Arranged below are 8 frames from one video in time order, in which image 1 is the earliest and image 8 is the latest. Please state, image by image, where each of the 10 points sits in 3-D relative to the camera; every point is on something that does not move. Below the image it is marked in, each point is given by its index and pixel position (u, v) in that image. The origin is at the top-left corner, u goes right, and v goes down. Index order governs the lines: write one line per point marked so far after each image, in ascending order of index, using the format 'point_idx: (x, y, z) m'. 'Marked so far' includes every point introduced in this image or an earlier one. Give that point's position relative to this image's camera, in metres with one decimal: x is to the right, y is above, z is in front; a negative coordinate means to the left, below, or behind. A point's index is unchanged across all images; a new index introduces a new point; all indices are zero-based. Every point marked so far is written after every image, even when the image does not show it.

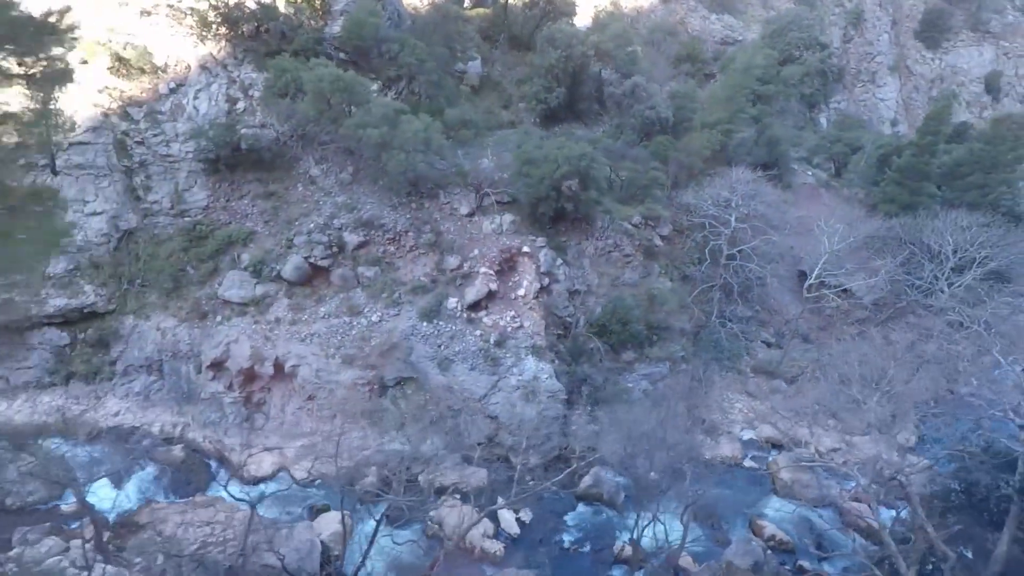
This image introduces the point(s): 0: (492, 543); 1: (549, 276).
0: (-0.3, -3.4, +8.1) m
1: (+0.6, +0.2, +10.3) m
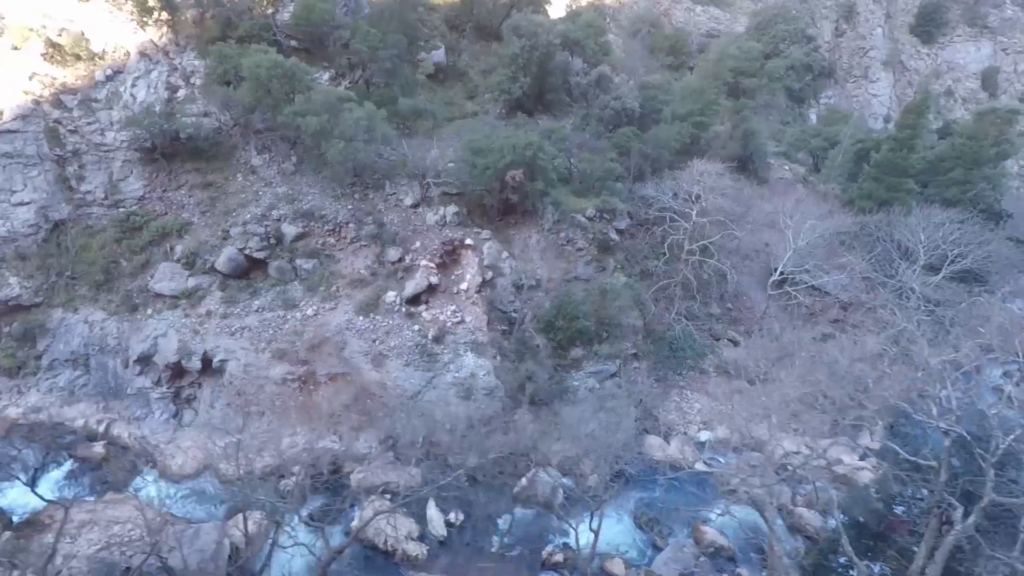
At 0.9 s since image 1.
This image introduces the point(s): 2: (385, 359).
0: (-1.3, -3.3, +7.7) m
1: (-0.4, +0.3, +9.9) m
2: (-2.0, -1.1, +9.2) m
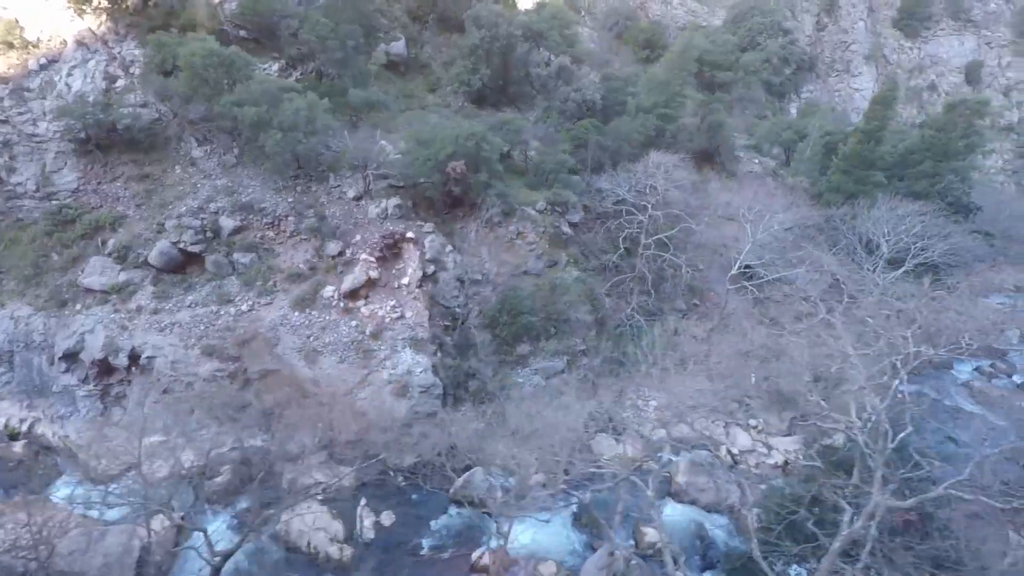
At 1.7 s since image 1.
0: (-2.2, -3.2, +7.5) m
1: (-1.3, +0.4, +9.7) m
2: (-2.9, -1.0, +8.9) m
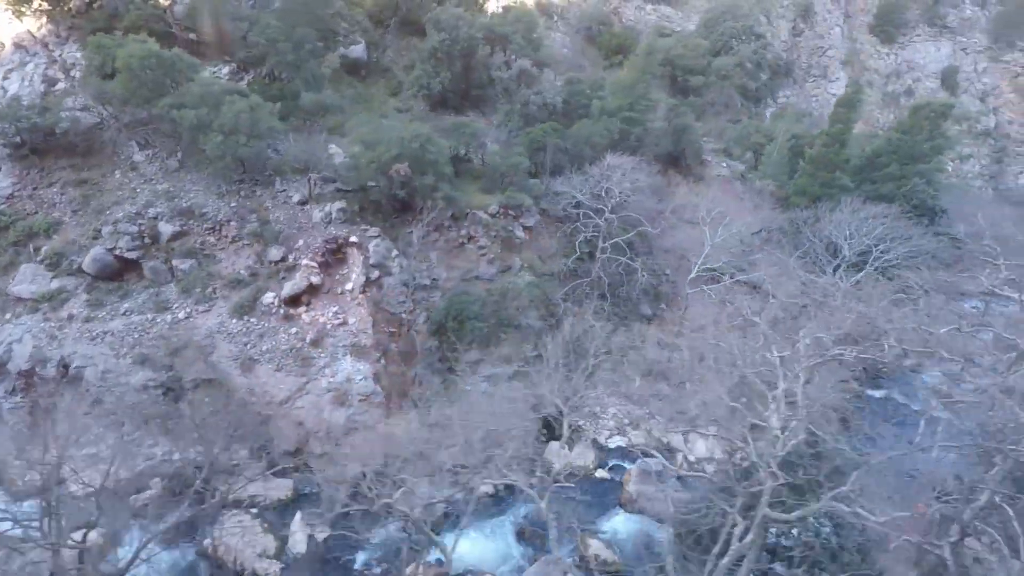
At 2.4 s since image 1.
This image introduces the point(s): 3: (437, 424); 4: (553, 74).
0: (-2.9, -3.3, +7.2) m
1: (-2.1, +0.3, +9.4) m
2: (-3.7, -1.1, +8.7) m
3: (-1.1, -1.8, +8.6) m
4: (+1.0, +5.3, +14.7) m
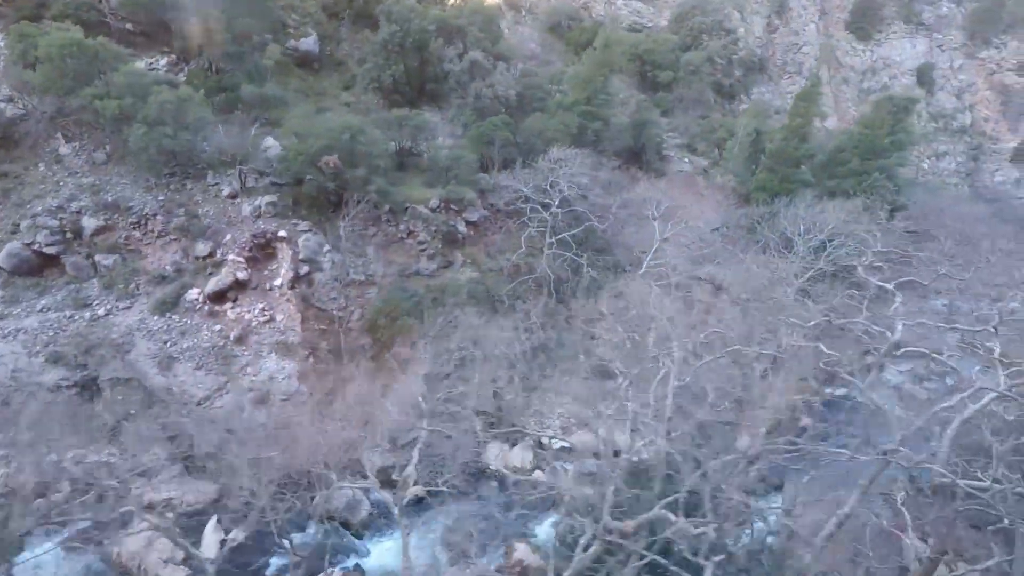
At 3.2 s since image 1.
0: (-3.9, -3.2, +6.9) m
1: (-3.1, +0.4, +9.2) m
2: (-4.7, -1.0, +8.4) m
3: (-2.1, -1.8, +8.3) m
4: (-0.1, +5.4, +14.4) m
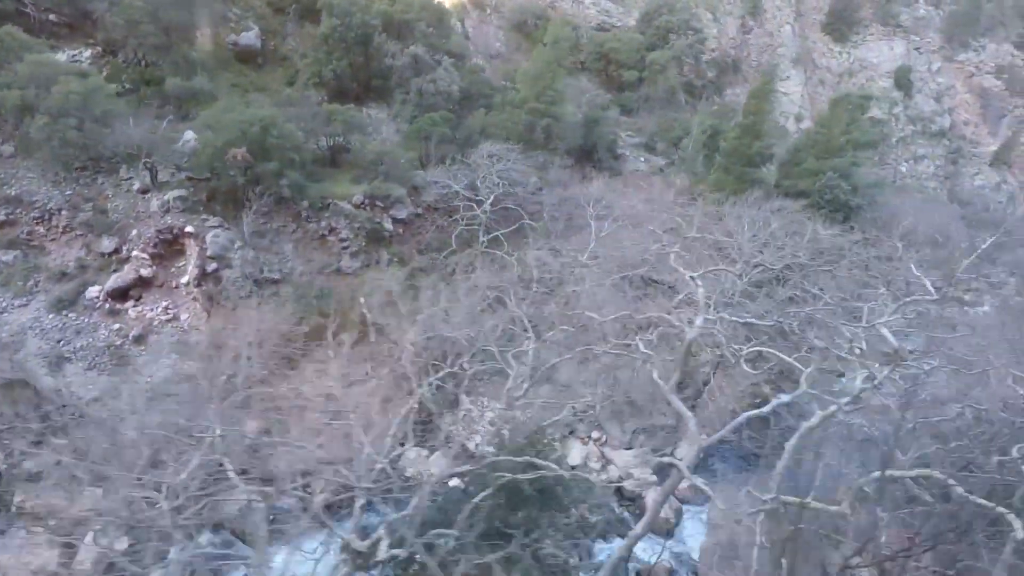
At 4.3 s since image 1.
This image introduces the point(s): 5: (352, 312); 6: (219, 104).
0: (-5.1, -3.2, +6.5) m
1: (-4.3, +0.4, +8.8) m
2: (-5.9, -1.0, +8.0) m
3: (-3.3, -1.7, +7.9) m
4: (-1.3, +5.3, +14.1) m
5: (-2.4, -0.5, +9.2) m
6: (-4.9, +3.1, +10.2) m
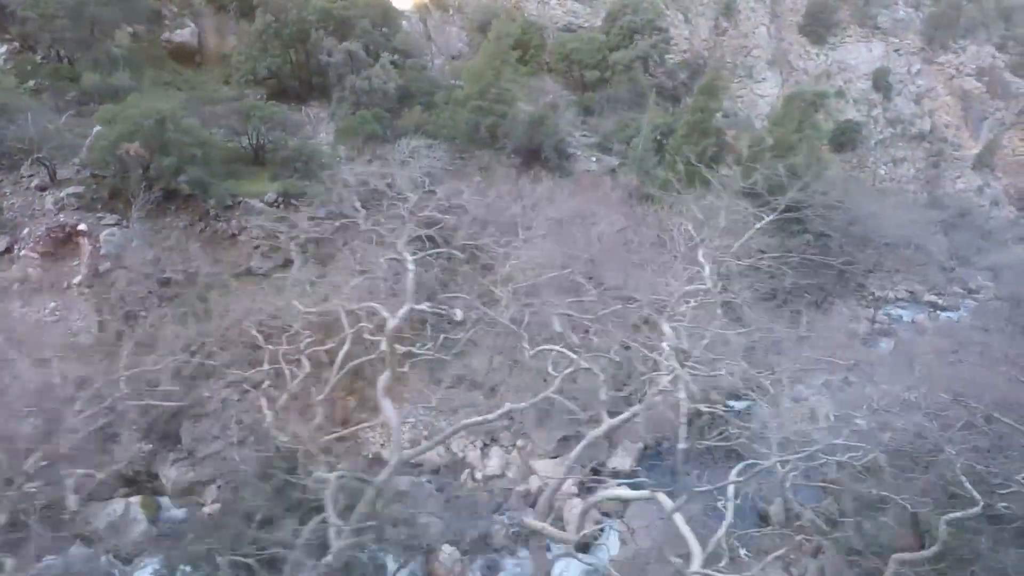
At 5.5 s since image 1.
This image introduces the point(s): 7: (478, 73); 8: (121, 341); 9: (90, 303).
0: (-6.4, -3.2, +6.1) m
1: (-5.5, +0.4, +8.4) m
2: (-7.2, -1.0, +7.6) m
3: (-4.6, -1.7, +7.5) m
4: (-2.5, +5.3, +13.8) m
5: (-3.7, -0.5, +8.8) m
6: (-6.1, +3.1, +9.9) m
7: (-0.8, +4.8, +13.4) m
8: (-5.2, -0.8, +8.2) m
9: (-5.7, -0.2, +8.2) m
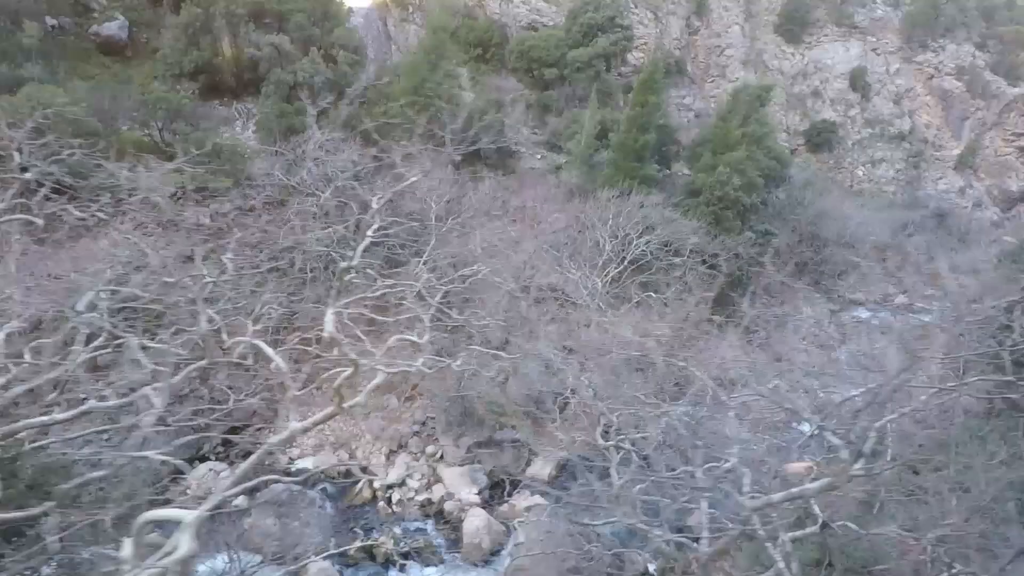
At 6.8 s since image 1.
0: (-7.8, -3.1, +5.7) m
1: (-6.9, +0.4, +8.1) m
2: (-8.6, -1.0, +7.3) m
3: (-6.0, -1.7, +7.1) m
4: (-3.9, +5.3, +13.5) m
5: (-5.1, -0.4, +8.4) m
6: (-7.5, +3.1, +9.5) m
7: (-2.1, +4.8, +13.0) m
8: (-6.6, -0.8, +7.8) m
9: (-7.1, -0.2, +7.8) m
